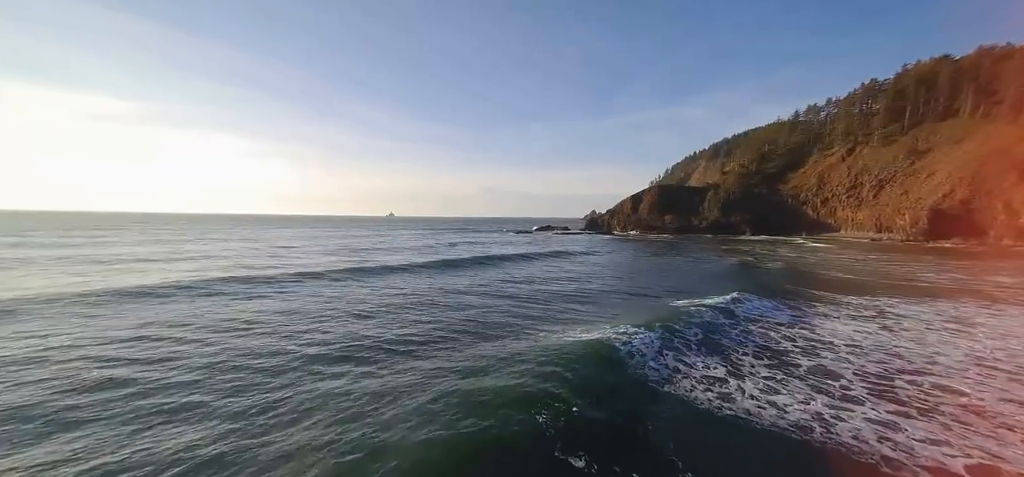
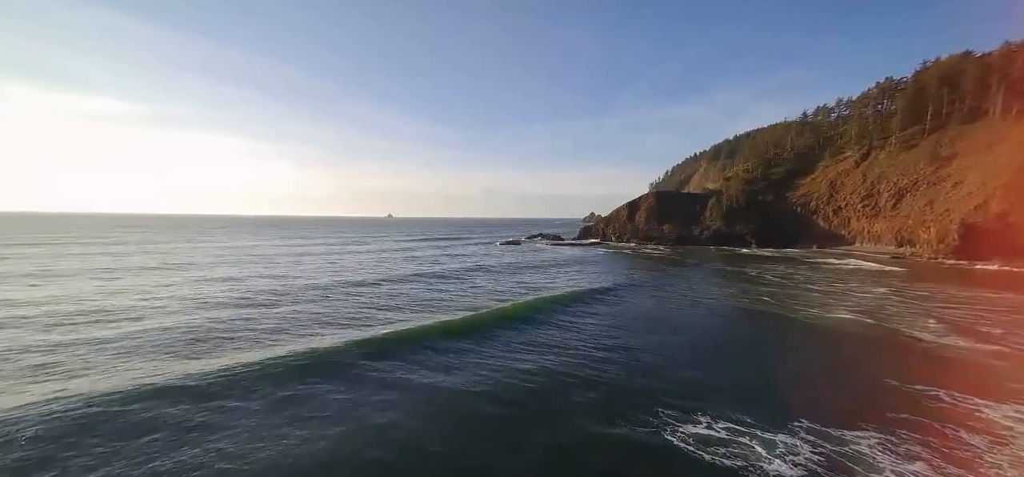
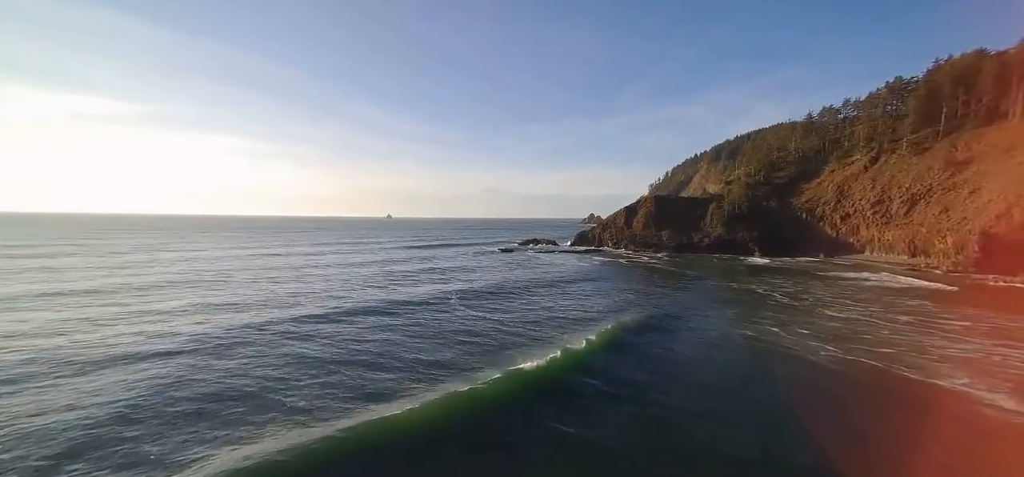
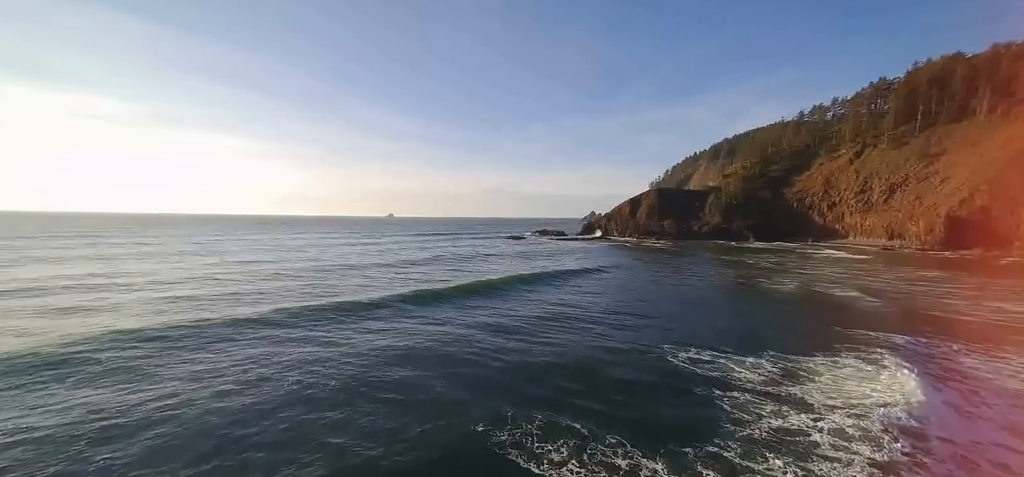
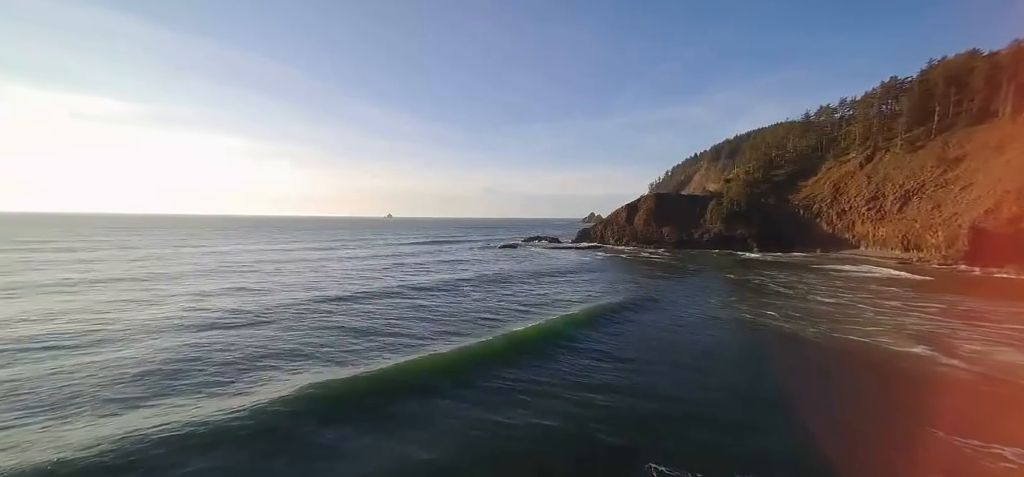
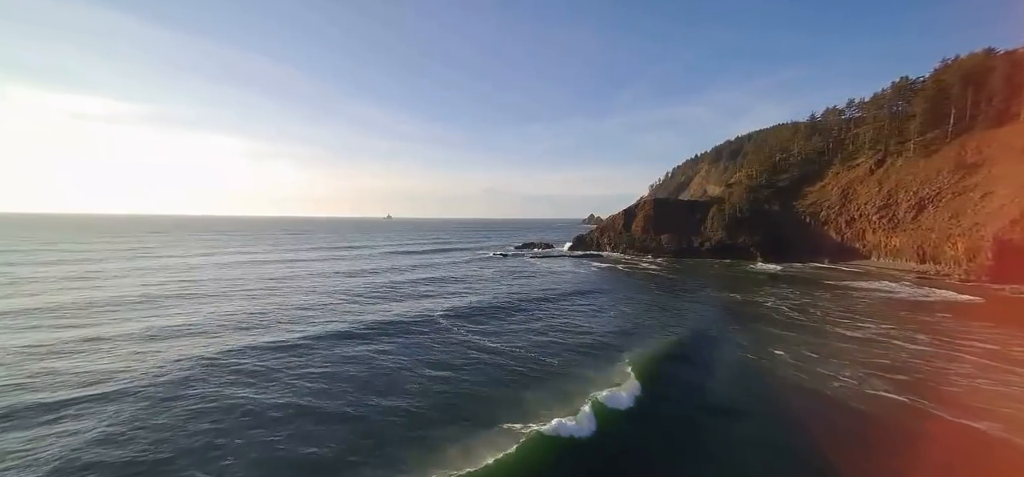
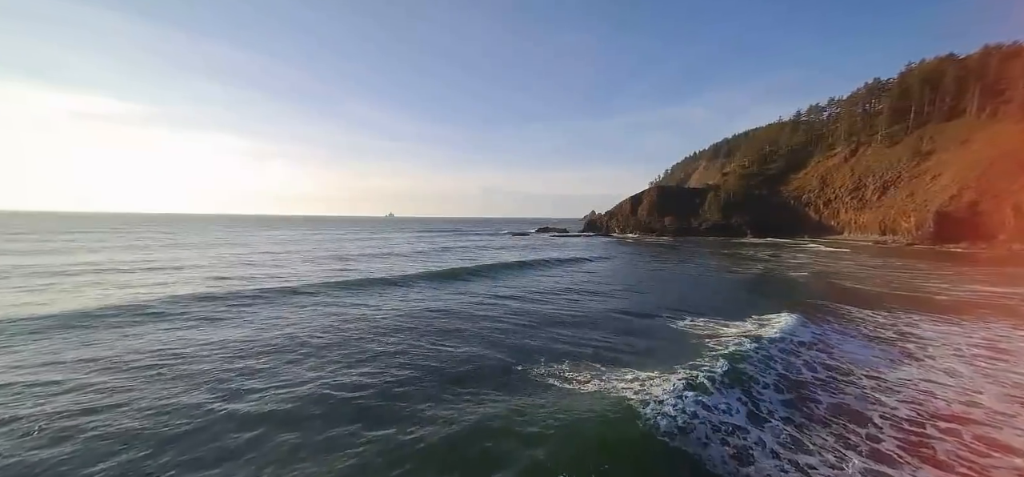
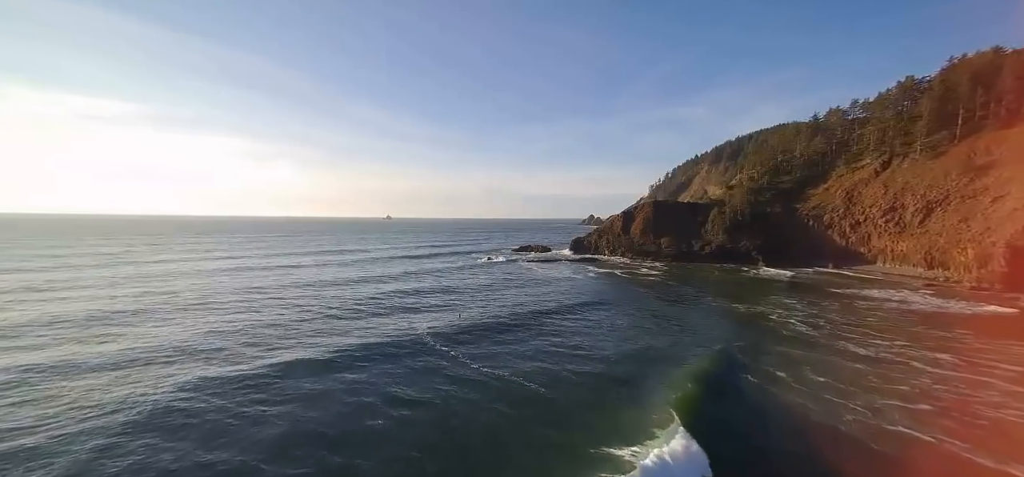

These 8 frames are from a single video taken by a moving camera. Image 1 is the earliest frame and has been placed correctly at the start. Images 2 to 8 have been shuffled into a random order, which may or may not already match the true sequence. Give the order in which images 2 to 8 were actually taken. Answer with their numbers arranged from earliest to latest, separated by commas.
7, 4, 2, 5, 3, 6, 8
